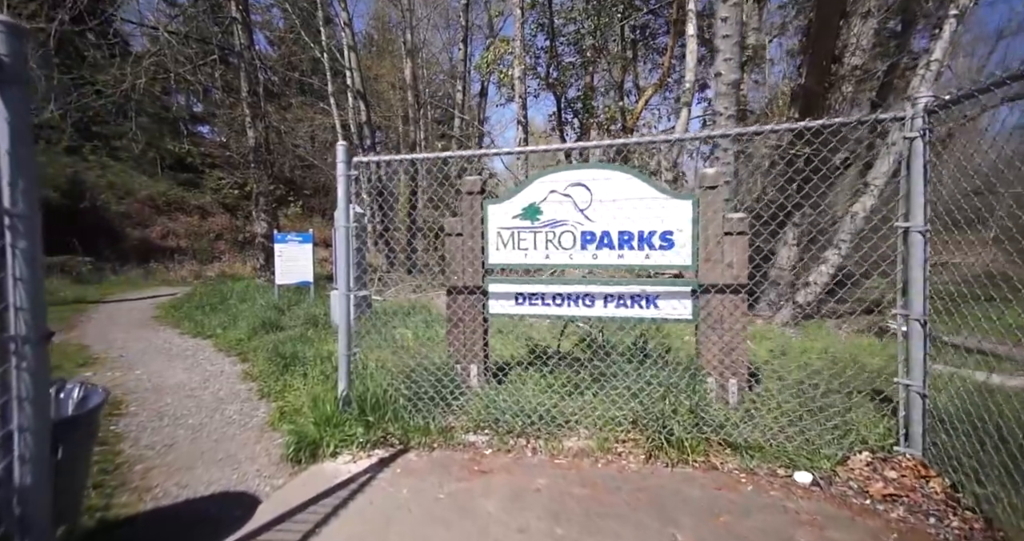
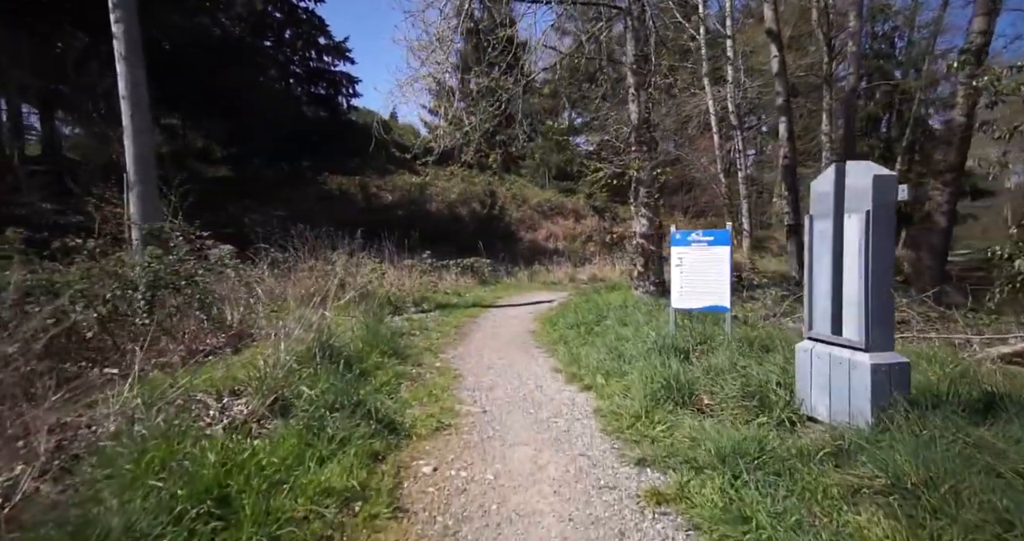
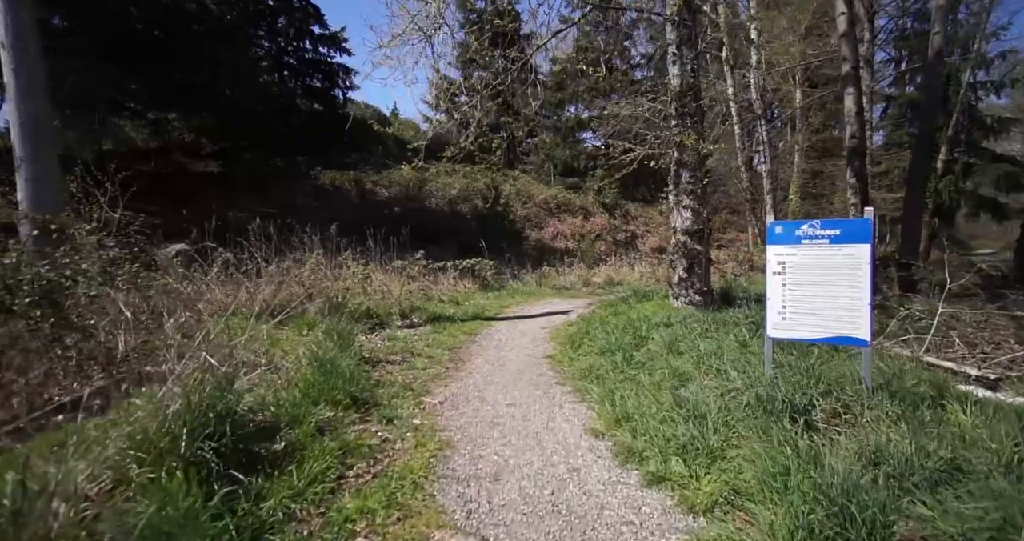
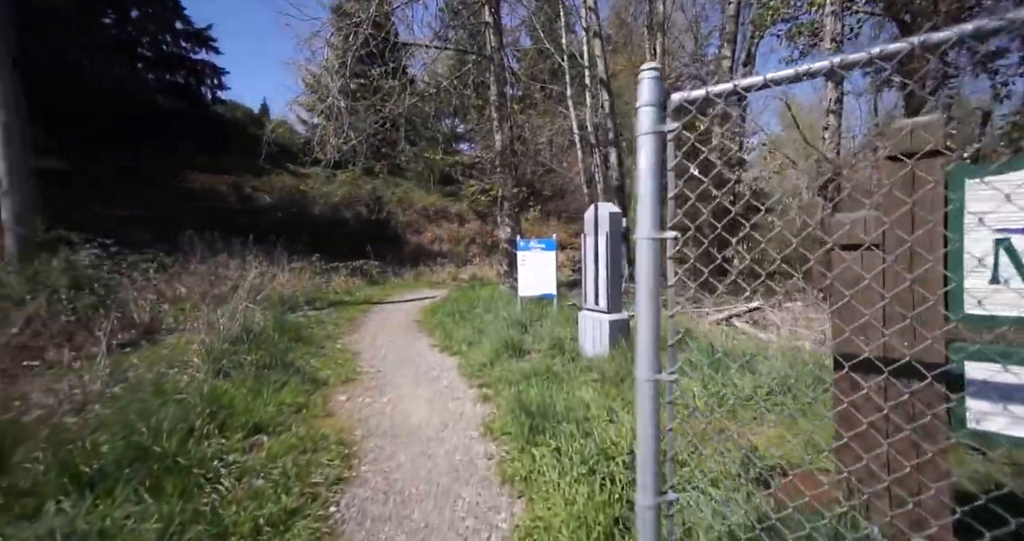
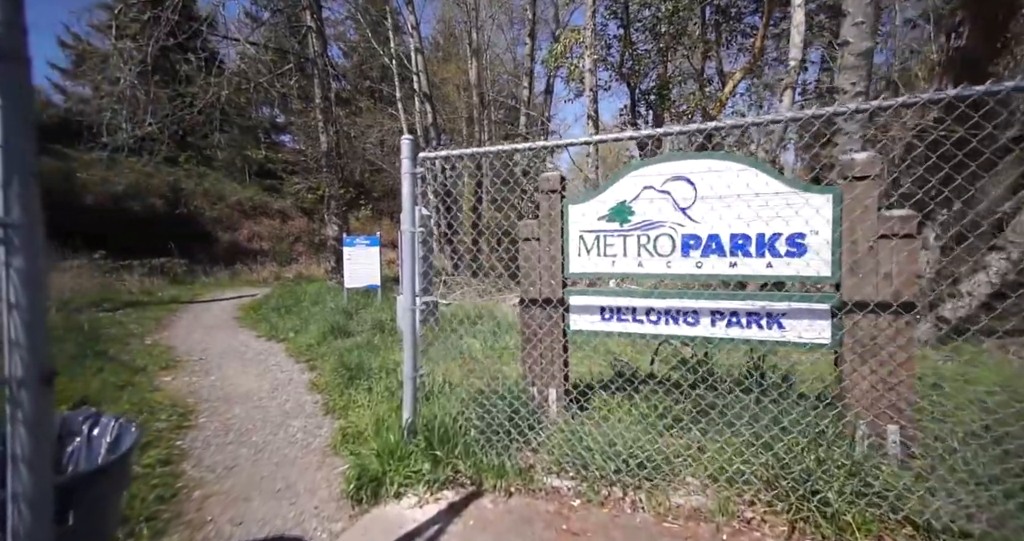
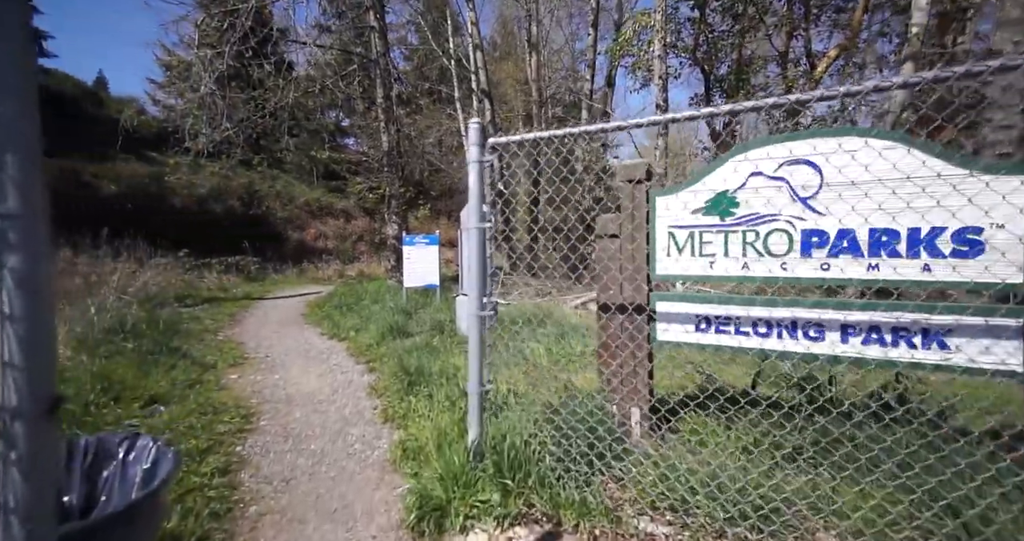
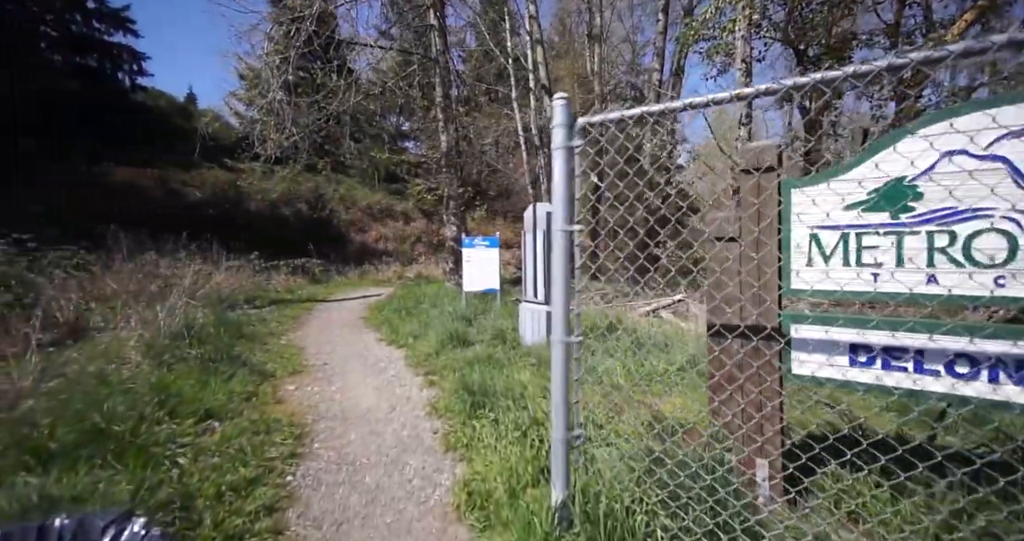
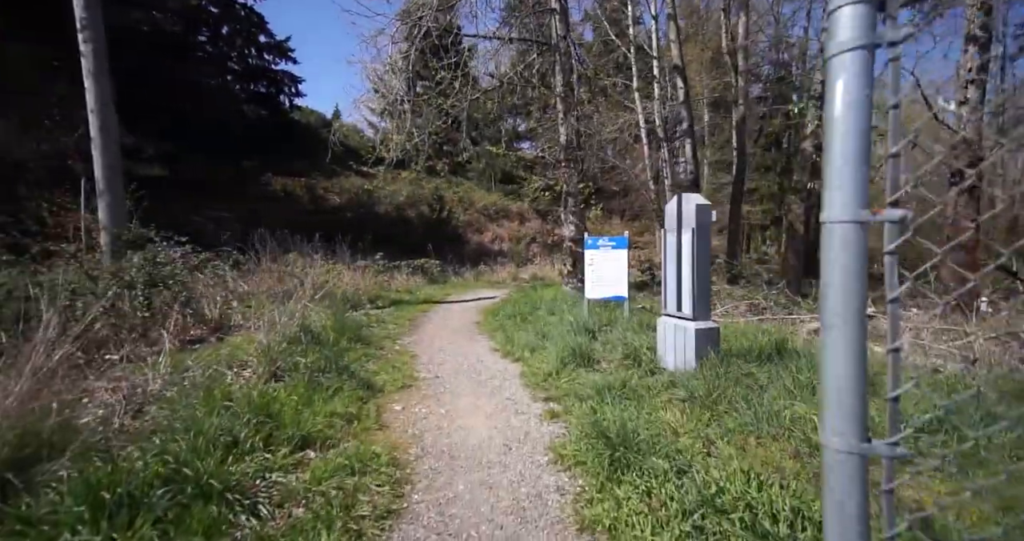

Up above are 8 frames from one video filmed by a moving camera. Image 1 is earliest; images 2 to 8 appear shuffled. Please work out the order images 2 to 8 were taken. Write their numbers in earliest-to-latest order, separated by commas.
5, 6, 7, 4, 8, 2, 3
